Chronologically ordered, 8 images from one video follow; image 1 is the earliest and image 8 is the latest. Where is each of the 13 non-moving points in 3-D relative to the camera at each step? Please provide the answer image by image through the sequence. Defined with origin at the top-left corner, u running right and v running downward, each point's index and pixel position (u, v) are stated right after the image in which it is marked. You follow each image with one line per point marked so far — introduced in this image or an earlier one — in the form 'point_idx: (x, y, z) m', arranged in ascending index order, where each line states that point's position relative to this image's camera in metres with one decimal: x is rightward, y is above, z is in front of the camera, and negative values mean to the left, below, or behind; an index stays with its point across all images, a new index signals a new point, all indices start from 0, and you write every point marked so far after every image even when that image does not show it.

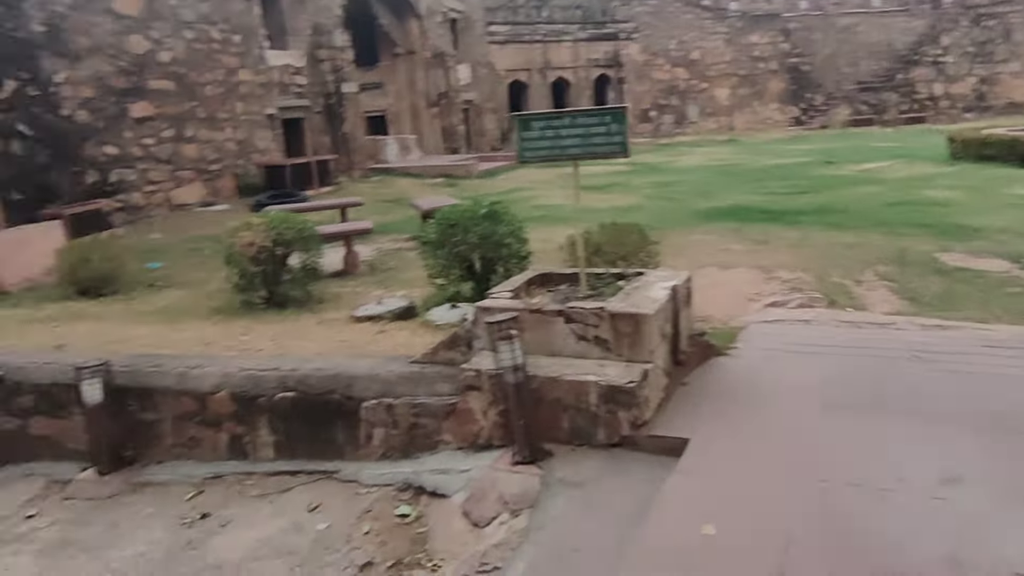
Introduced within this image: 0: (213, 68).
0: (-3.6, +2.6, +8.5) m
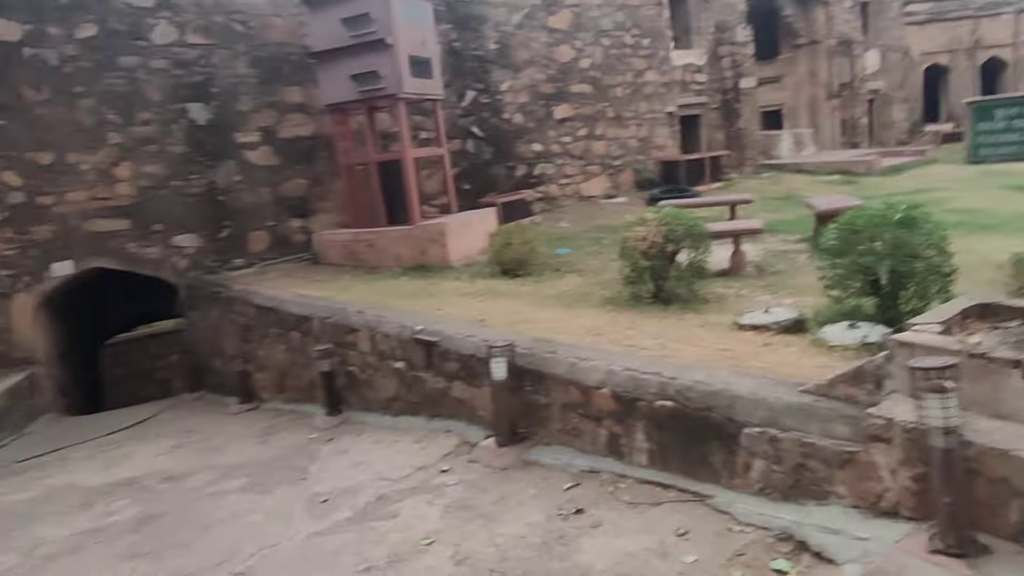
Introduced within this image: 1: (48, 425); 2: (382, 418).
0: (+1.4, +2.7, +9.0) m
1: (-4.4, -1.3, +7.0) m
2: (-0.8, -0.8, +4.2) m
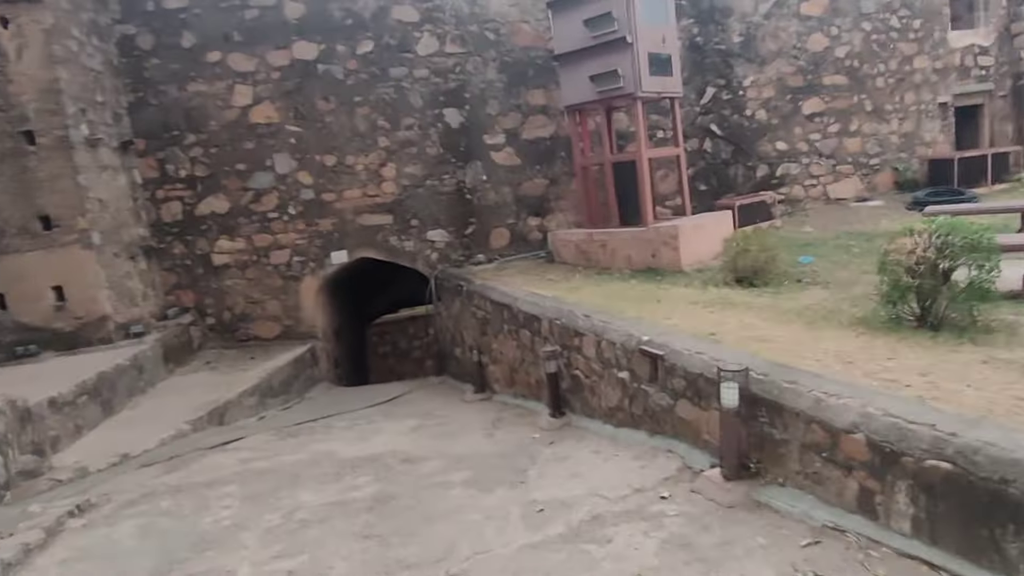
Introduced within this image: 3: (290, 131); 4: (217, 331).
0: (+4.3, +2.6, +7.9) m
1: (-2.1, -1.2, +7.9) m
2: (+0.5, -0.8, +4.1) m
3: (-2.5, +1.8, +8.1) m
4: (-3.4, -0.5, +8.2) m
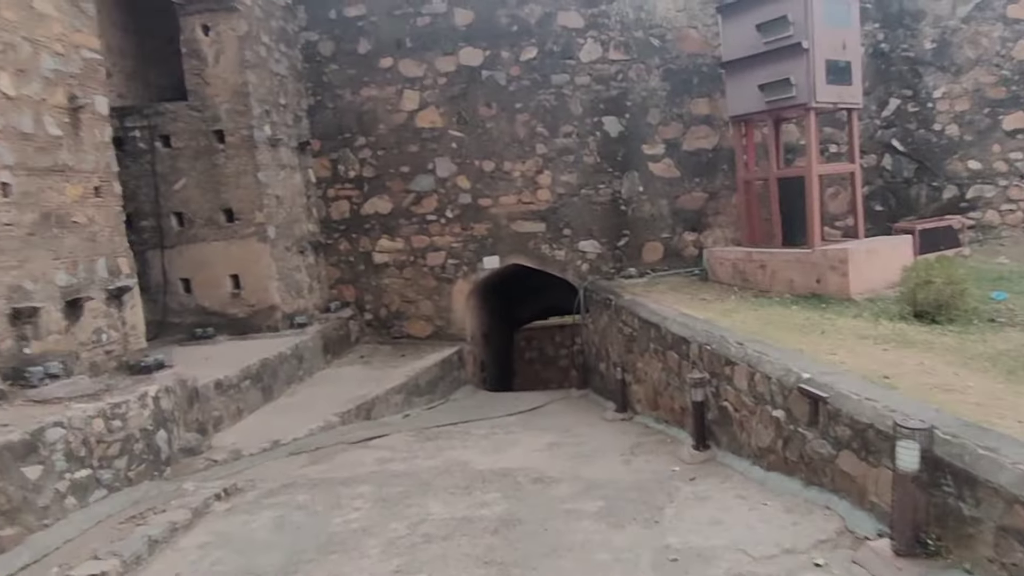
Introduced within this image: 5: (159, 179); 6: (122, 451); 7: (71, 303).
0: (+5.9, +2.1, +6.8) m
1: (-0.5, -1.2, +8.1) m
2: (+1.3, -1.0, +3.8) m
3: (-0.7, +1.8, +8.3) m
4: (-1.7, -0.5, +8.6) m
5: (-3.6, +1.1, +7.4) m
6: (-2.0, -0.8, +3.6) m
7: (-2.8, -0.1, +4.5) m
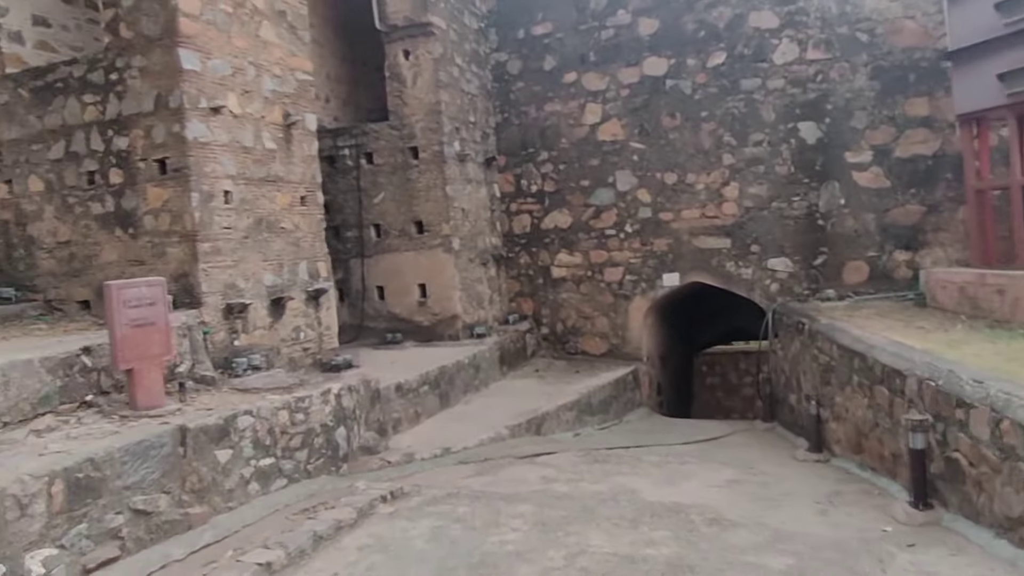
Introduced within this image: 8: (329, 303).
0: (+7.5, +1.7, +4.9) m
1: (+1.4, -1.4, +7.7) m
2: (+2.1, -1.1, +3.1) m
3: (+1.4, +1.6, +8.1) m
4: (+0.4, -0.6, +8.6) m
5: (-1.6, +1.0, +7.9) m
6: (-1.1, -0.8, +3.8) m
7: (-1.6, -0.1, +4.8) m
8: (-1.4, -0.1, +5.4) m
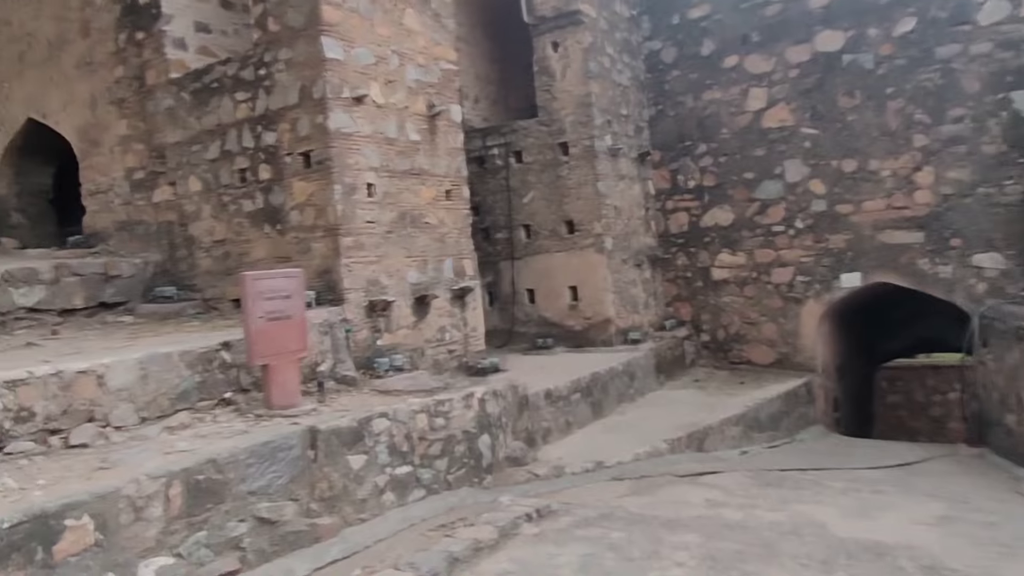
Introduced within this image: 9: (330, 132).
0: (+8.3, +1.8, +2.8) m
1: (+2.9, -1.4, +6.8) m
2: (+2.7, -1.0, +2.2) m
3: (+3.0, +1.6, +7.2) m
4: (+2.2, -0.6, +7.8) m
5: (0.0, +1.0, +7.6) m
6: (-0.3, -0.8, +3.4) m
7: (-0.6, -0.1, +4.6) m
8: (-0.3, -0.1, +5.1) m
9: (-1.1, +0.9, +4.2) m
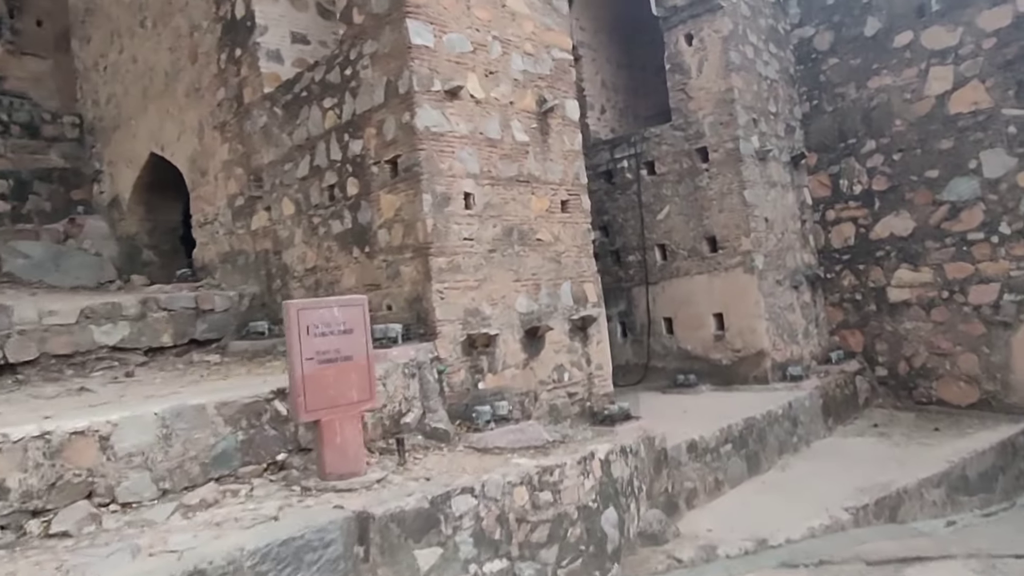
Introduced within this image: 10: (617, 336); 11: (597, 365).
0: (+8.5, +1.9, +0.5) m
1: (+4.0, -1.6, +5.2) m
2: (+2.9, -1.0, +0.7) m
3: (+4.1, +1.4, +5.7) m
4: (+3.4, -0.9, +6.4) m
5: (+1.2, +0.7, +6.7) m
6: (+0.1, -0.9, +2.6) m
7: (+0.1, -0.2, +3.8) m
8: (+0.5, -0.3, +4.2) m
9: (-0.5, +0.8, +3.5) m
10: (+1.0, -0.5, +7.0) m
11: (+0.5, -0.4, +4.1) m
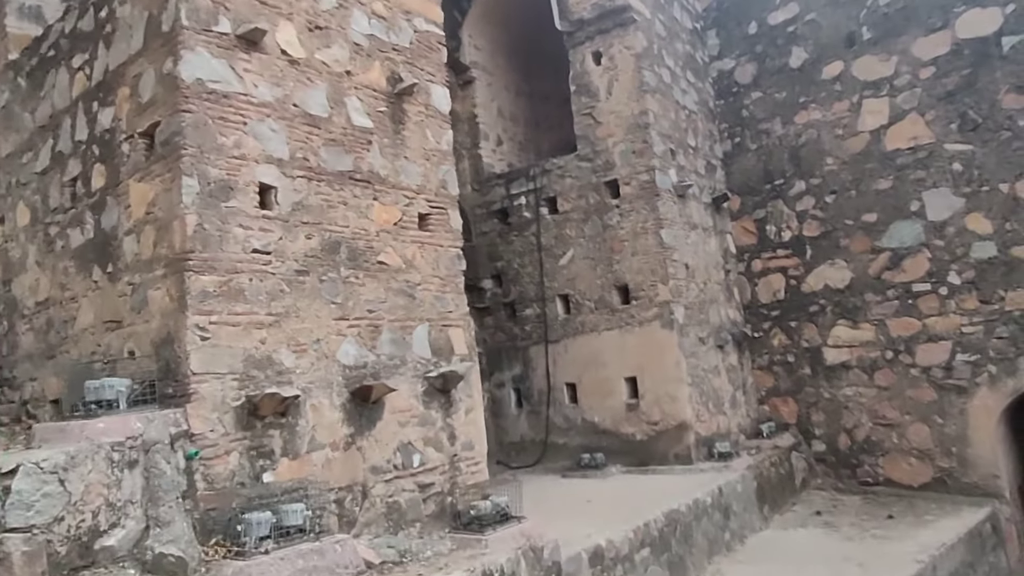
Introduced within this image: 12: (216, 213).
0: (+8.1, +1.9, +0.4) m
1: (+3.1, -1.9, +4.3) m
2: (+2.5, -0.9, -0.2) m
3: (+3.2, +1.0, +5.1) m
4: (+2.4, -1.4, +5.5) m
5: (+0.3, +0.3, +5.7) m
6: (-0.4, -0.9, +1.3) m
7: (-0.6, -0.4, +2.6) m
8: (-0.2, -0.5, +3.0) m
9: (-1.1, +0.7, +2.3) m
10: (0.0, -1.0, +5.8) m
11: (-0.2, -0.6, +2.9) m
12: (-1.0, +0.2, +2.3) m
